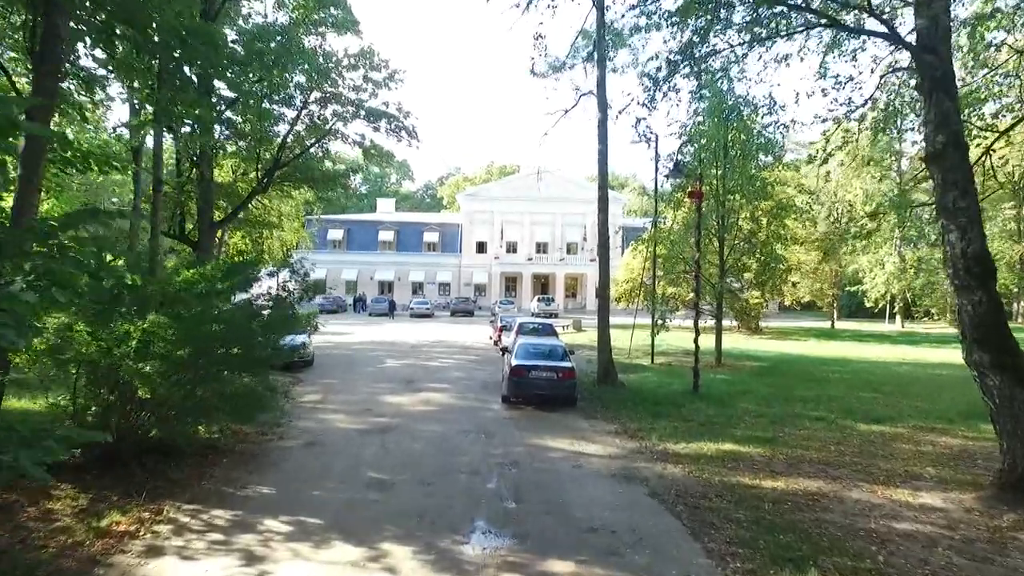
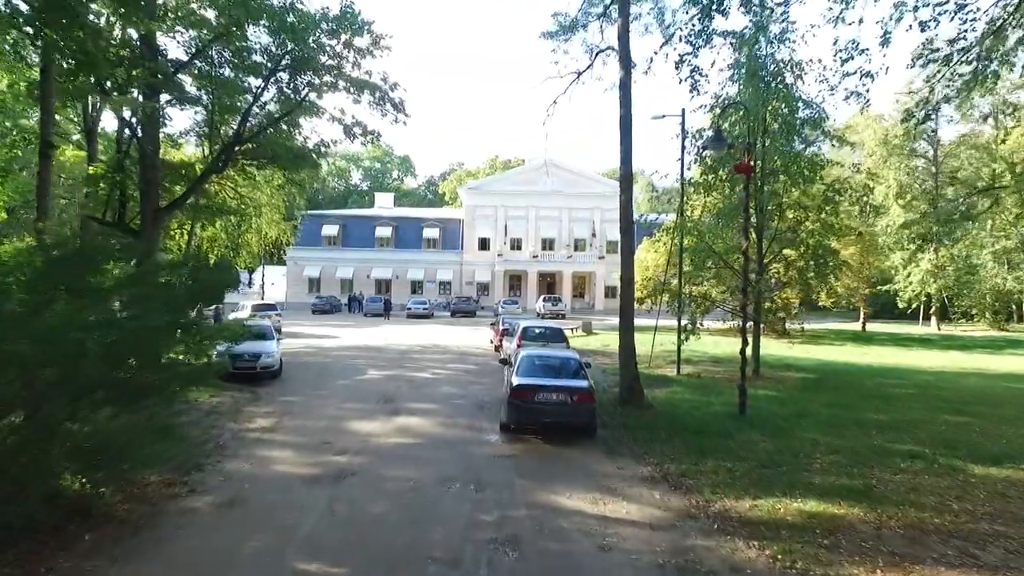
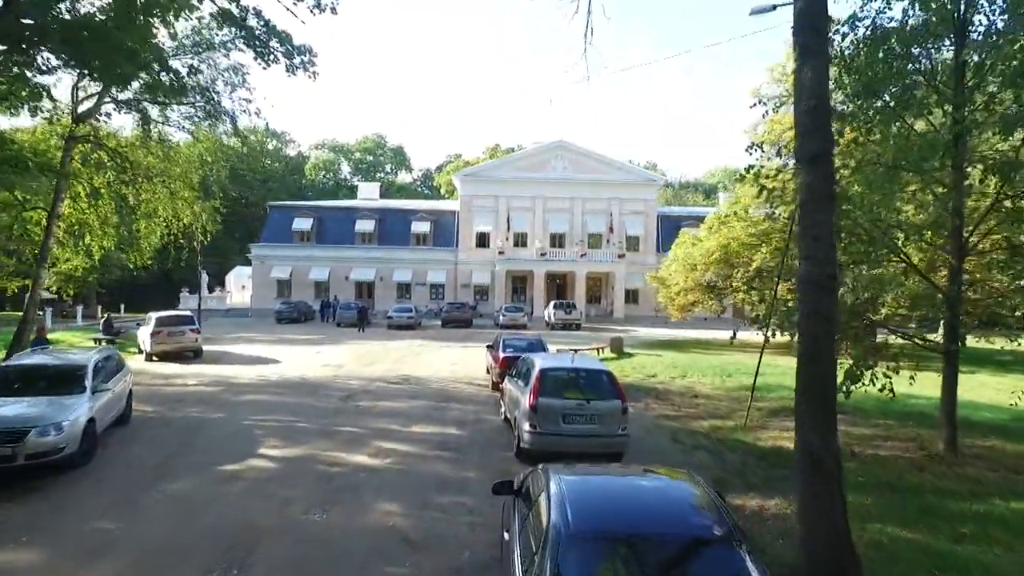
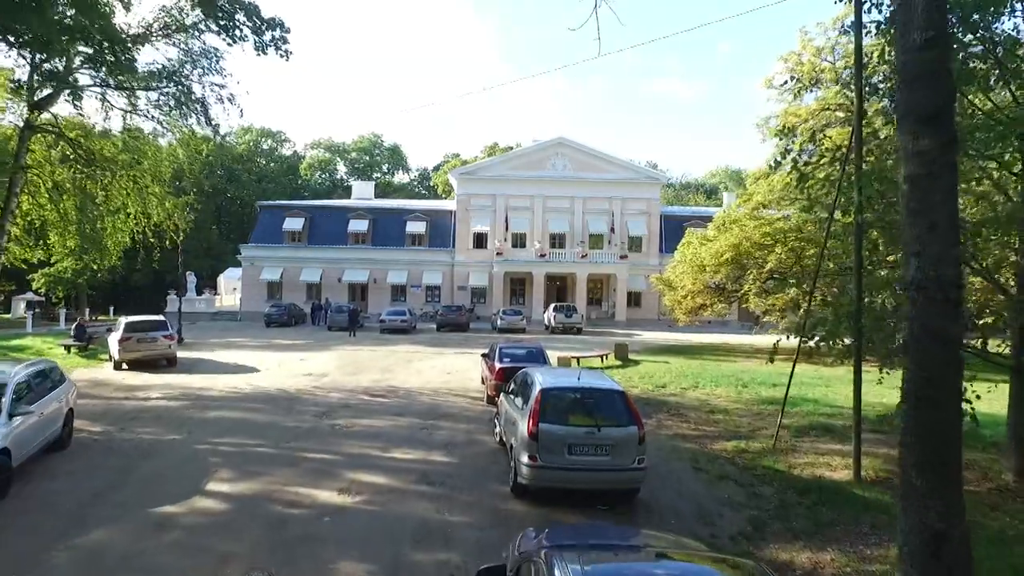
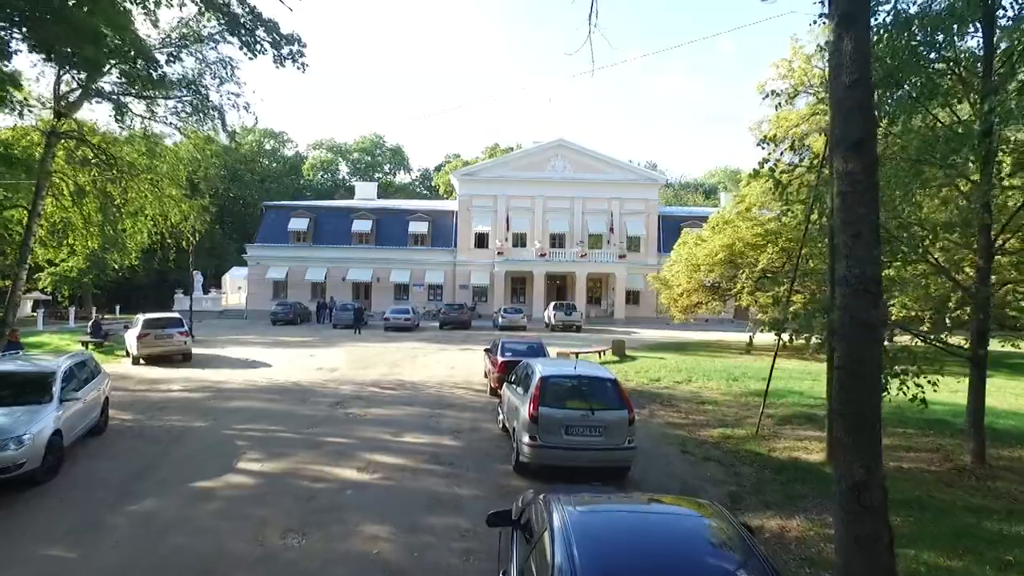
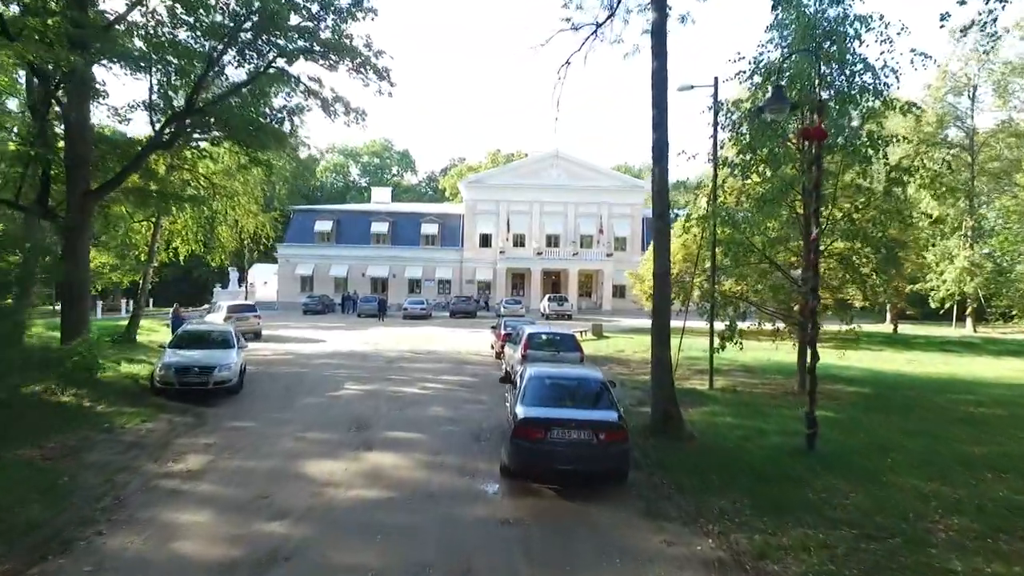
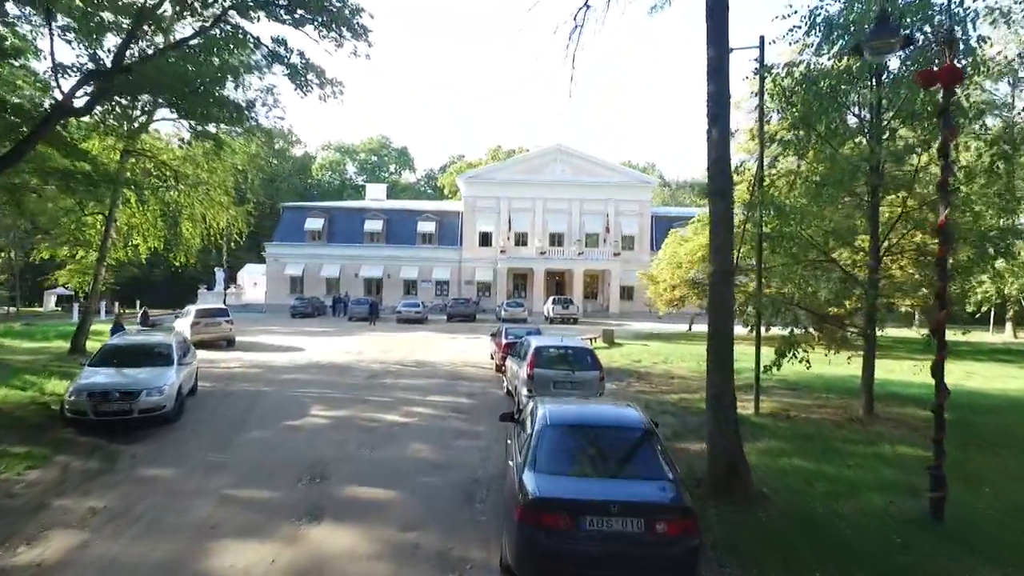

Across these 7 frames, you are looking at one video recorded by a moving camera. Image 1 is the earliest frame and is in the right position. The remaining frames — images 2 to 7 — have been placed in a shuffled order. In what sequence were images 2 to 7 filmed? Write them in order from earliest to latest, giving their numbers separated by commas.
2, 6, 7, 3, 5, 4
